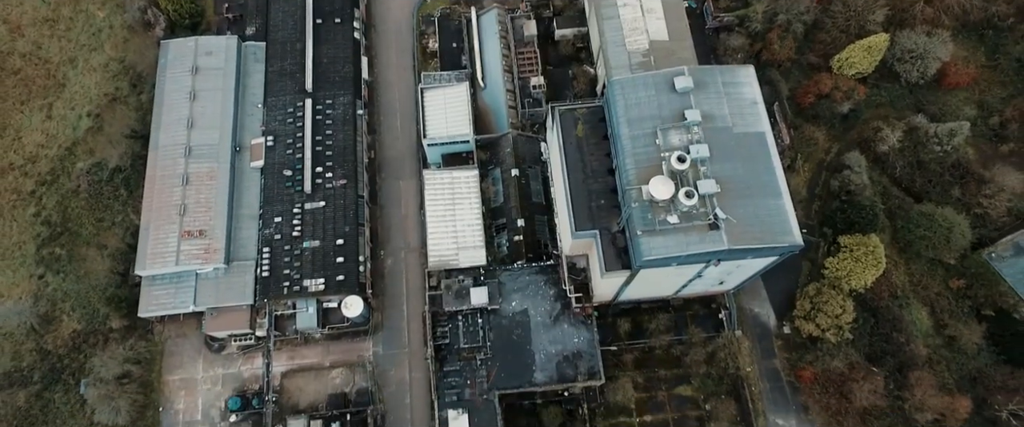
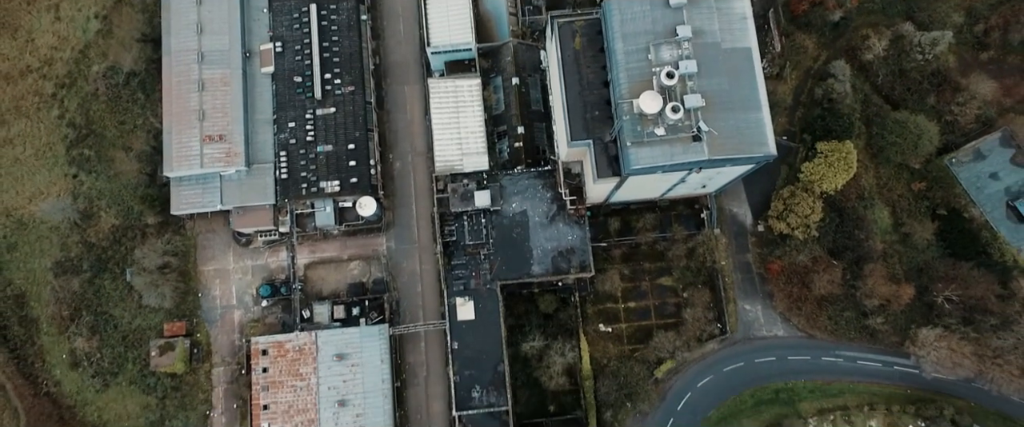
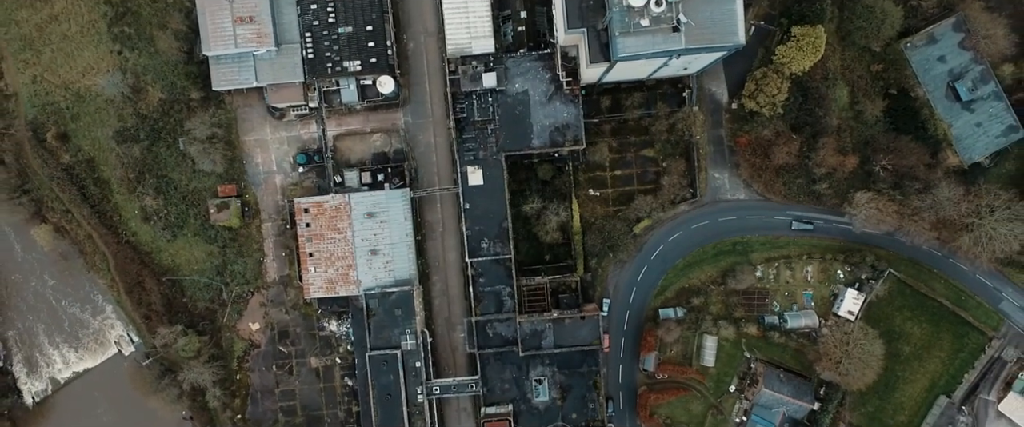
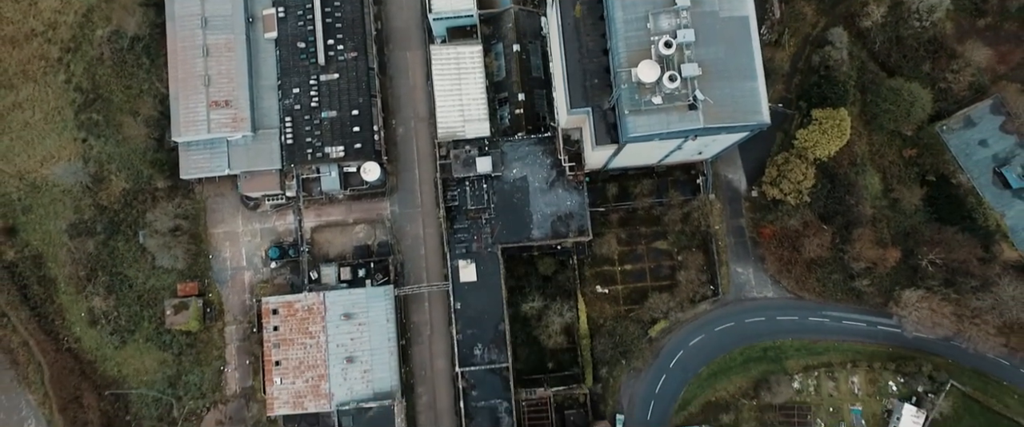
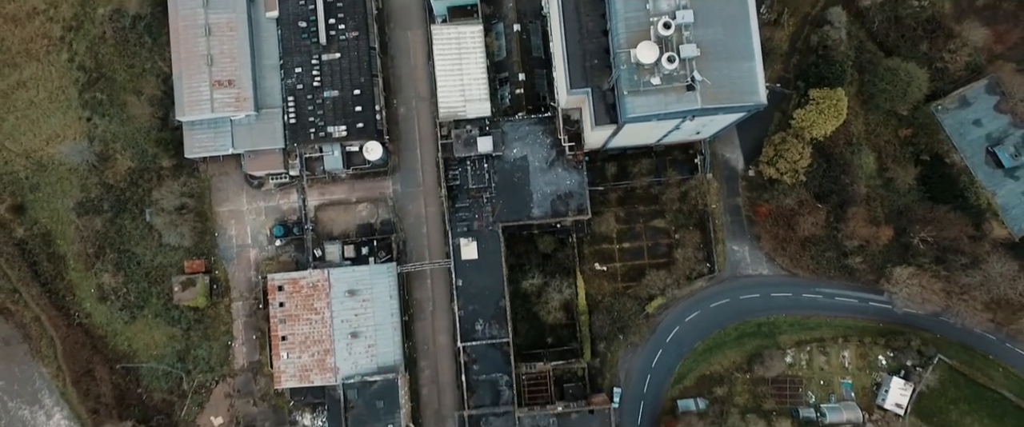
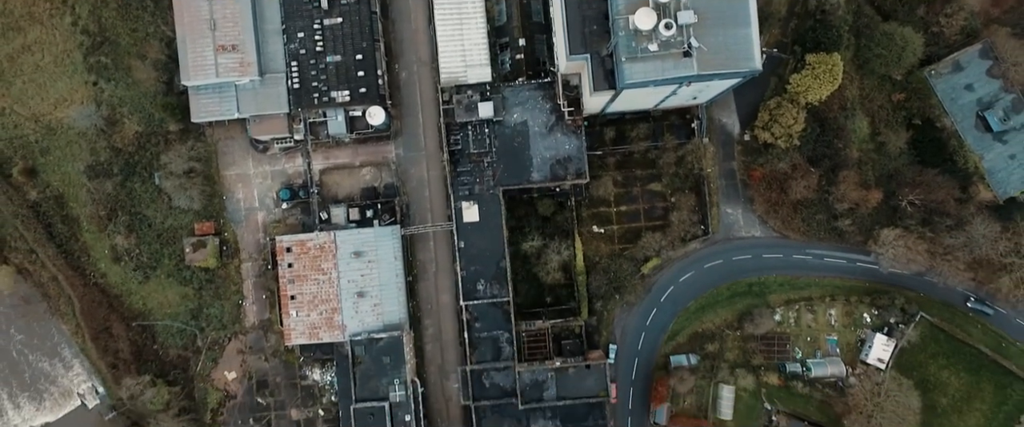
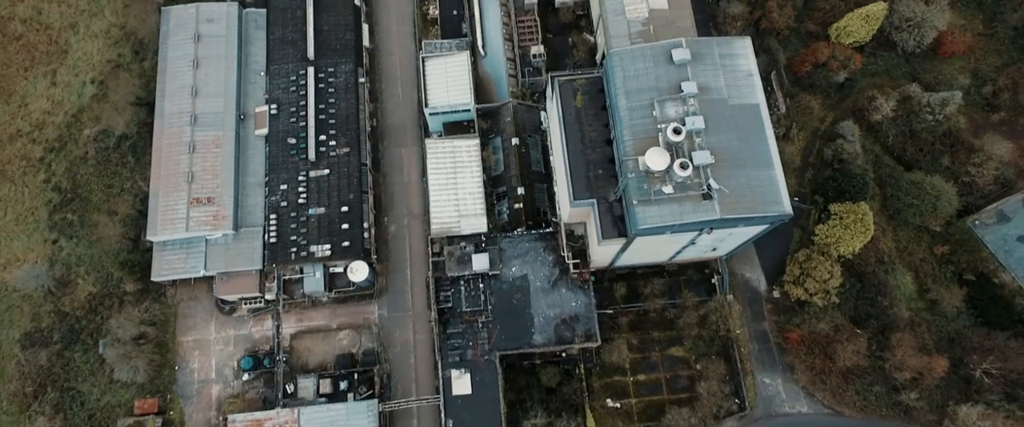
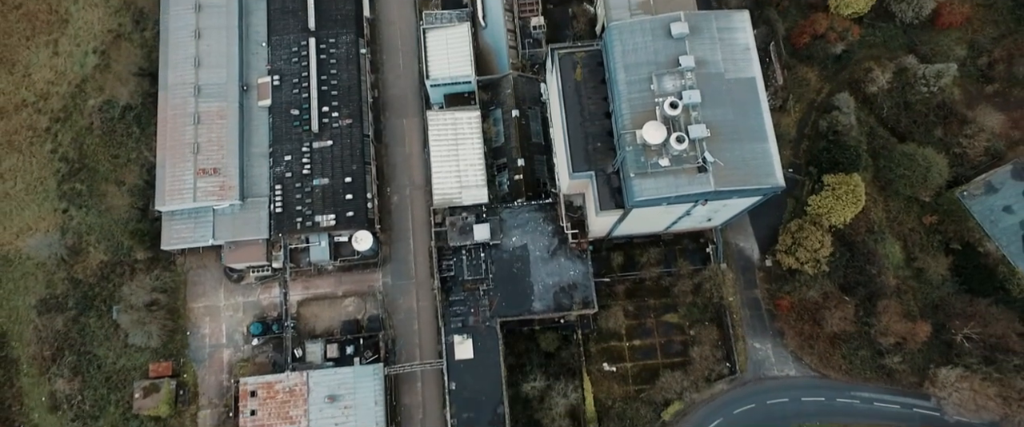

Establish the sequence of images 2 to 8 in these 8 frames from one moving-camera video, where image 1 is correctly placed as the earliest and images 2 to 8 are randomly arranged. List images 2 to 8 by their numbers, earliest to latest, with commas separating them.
7, 8, 2, 4, 5, 6, 3
